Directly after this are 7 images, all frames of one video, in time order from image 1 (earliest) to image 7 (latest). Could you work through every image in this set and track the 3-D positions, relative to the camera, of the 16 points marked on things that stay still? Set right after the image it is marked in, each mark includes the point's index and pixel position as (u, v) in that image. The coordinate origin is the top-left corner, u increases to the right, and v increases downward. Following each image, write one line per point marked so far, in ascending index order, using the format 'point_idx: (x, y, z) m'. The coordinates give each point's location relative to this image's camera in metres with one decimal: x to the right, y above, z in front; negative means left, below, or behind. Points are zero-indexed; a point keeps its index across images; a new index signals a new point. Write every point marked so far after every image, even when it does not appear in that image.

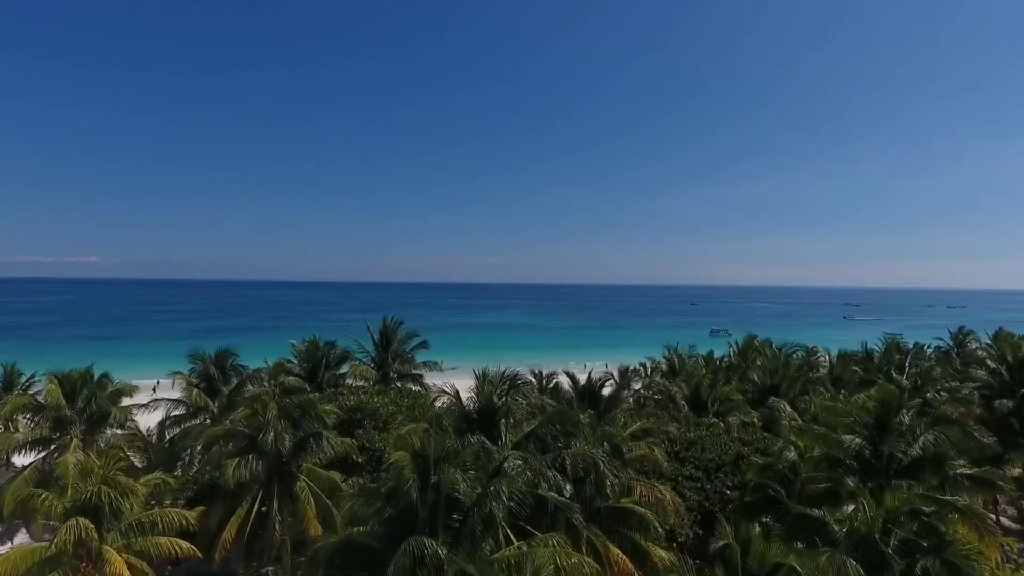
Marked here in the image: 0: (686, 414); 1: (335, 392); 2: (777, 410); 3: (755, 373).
0: (+6.1, -4.4, +17.2) m
1: (-6.2, -3.7, +17.3) m
2: (+9.4, -4.3, +17.6) m
3: (+9.5, -3.3, +19.1) m
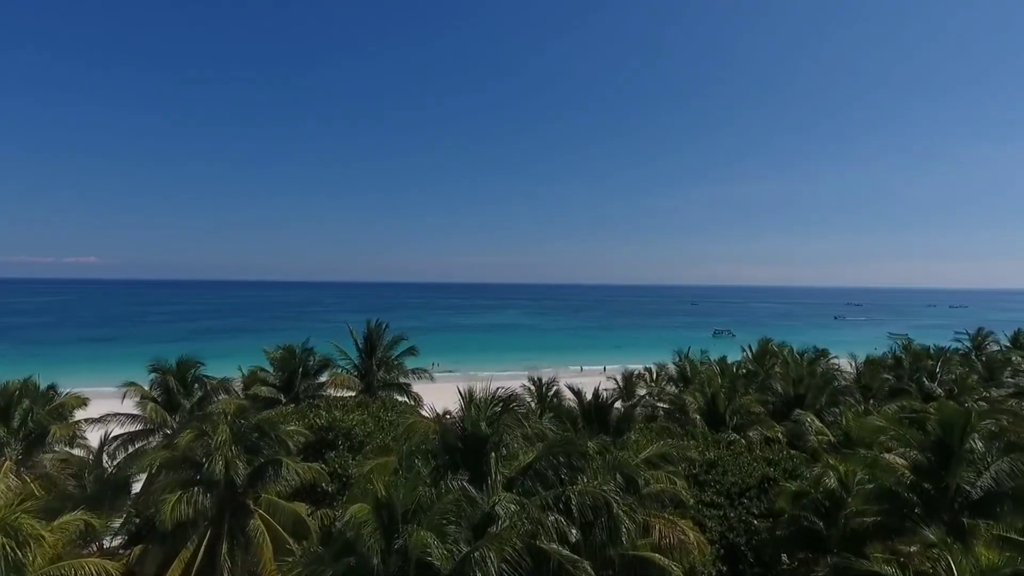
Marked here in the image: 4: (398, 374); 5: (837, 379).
0: (+6.0, -4.4, +15.4) m
1: (-6.3, -3.8, +15.5) m
2: (+9.3, -4.4, +15.8) m
3: (+9.4, -3.4, +17.4) m
4: (-4.4, -3.4, +19.1) m
5: (+12.0, -3.4, +18.3) m
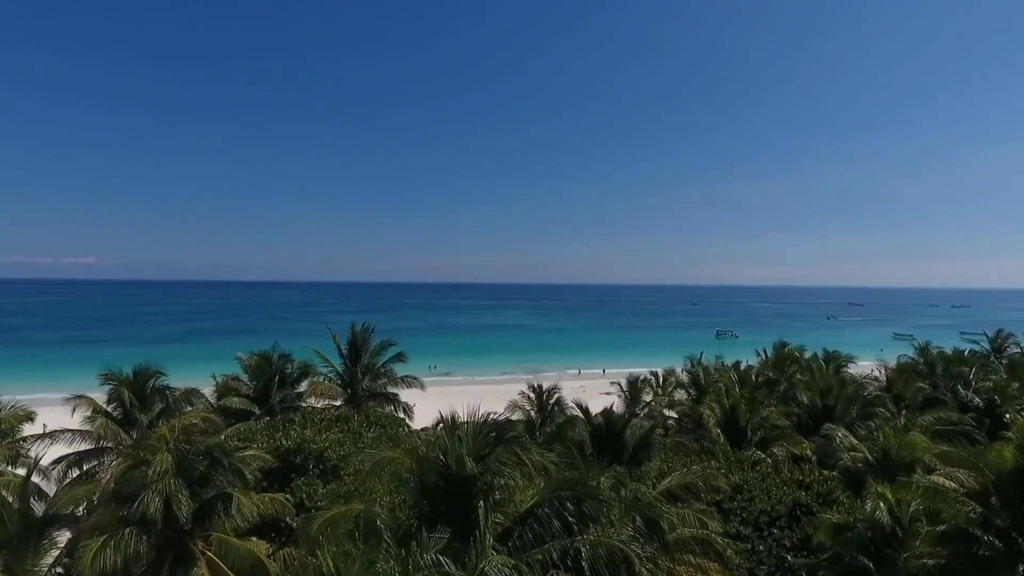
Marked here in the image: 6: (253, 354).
0: (+5.9, -4.4, +13.8) m
1: (-6.4, -3.8, +13.9) m
2: (+9.2, -4.4, +14.2) m
3: (+9.3, -3.4, +15.8) m
4: (-4.5, -3.4, +17.5) m
5: (+12.0, -3.4, +16.7) m
6: (-8.7, -2.2, +16.6) m
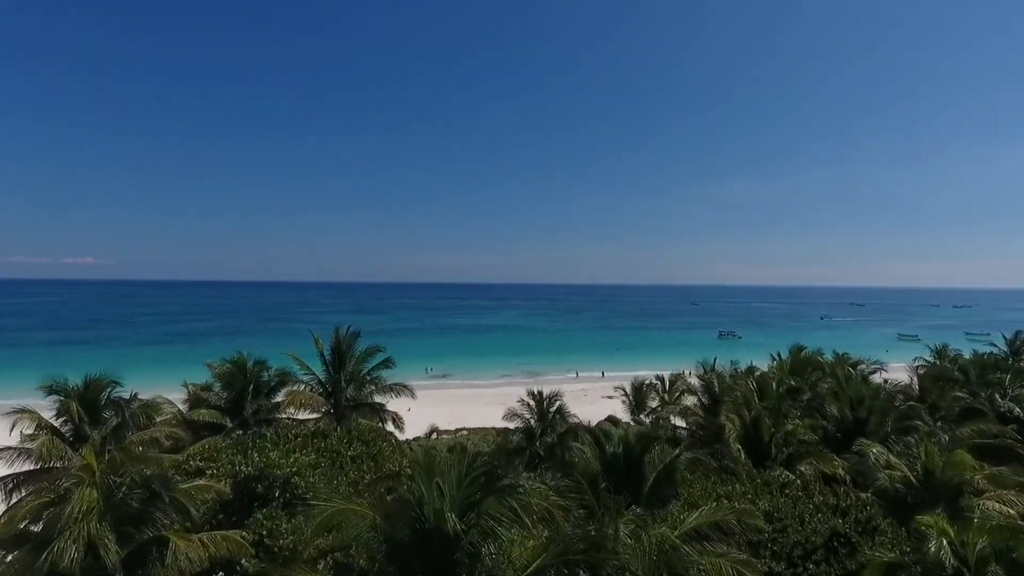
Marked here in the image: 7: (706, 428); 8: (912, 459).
0: (+5.8, -4.4, +12.4) m
1: (-6.4, -3.8, +12.5) m
2: (+9.1, -4.4, +12.7) m
3: (+9.2, -3.4, +14.3) m
4: (-4.6, -3.4, +16.1) m
5: (+11.9, -3.4, +15.2) m
6: (-8.8, -2.2, +15.1) m
7: (+5.9, -4.2, +15.0) m
8: (+9.9, -4.2, +12.2) m
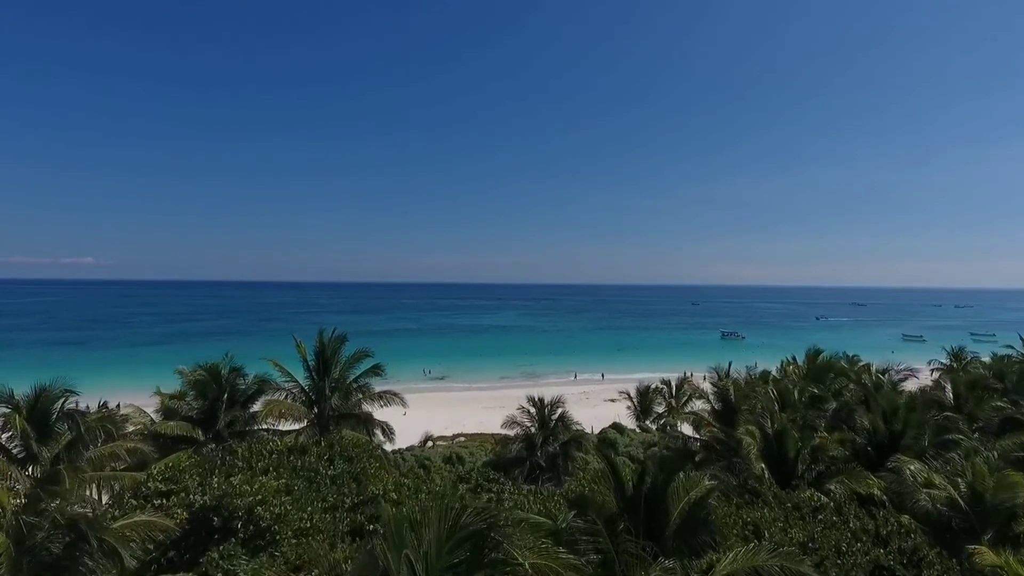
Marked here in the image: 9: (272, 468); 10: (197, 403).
0: (+5.8, -4.4, +11.1) m
1: (-6.5, -3.8, +11.2) m
2: (+9.1, -4.4, +11.5) m
3: (+9.2, -3.4, +13.1) m
4: (-4.6, -3.4, +14.8) m
5: (+11.9, -3.4, +14.0) m
6: (-8.8, -2.2, +13.8) m
7: (+5.9, -4.2, +13.7) m
8: (+9.8, -4.2, +10.9) m
9: (-5.1, -3.7, +10.5) m
10: (-8.5, -3.1, +13.3) m
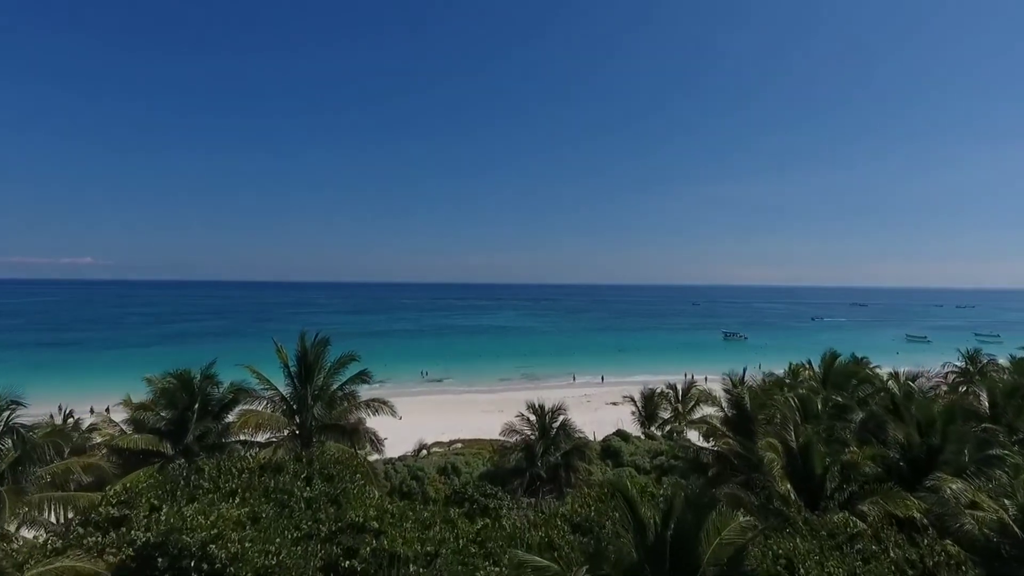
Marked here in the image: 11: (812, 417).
0: (+5.8, -4.4, +10.0) m
1: (-6.5, -3.8, +10.1) m
2: (+9.1, -4.3, +10.4) m
3: (+9.2, -3.3, +11.9) m
4: (-4.6, -3.4, +13.7) m
5: (+11.8, -3.4, +12.8) m
6: (-8.9, -2.2, +12.7) m
7: (+5.8, -4.2, +12.6) m
8: (+9.8, -4.2, +9.8) m
9: (-5.1, -3.7, +9.4) m
10: (-8.5, -3.1, +12.1) m
11: (+7.9, -3.4, +13.0) m
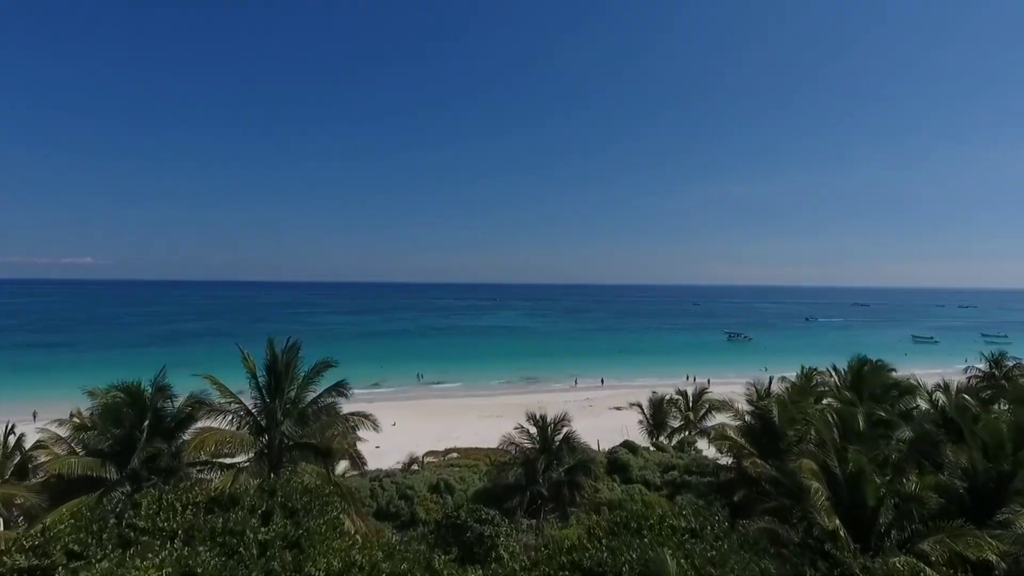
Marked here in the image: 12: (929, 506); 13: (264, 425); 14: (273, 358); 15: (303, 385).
0: (+5.7, -4.4, +8.4) m
1: (-6.5, -3.8, +8.4) m
2: (+9.0, -4.3, +8.7) m
3: (+9.1, -3.3, +10.3) m
4: (-4.7, -3.3, +12.0) m
5: (+11.8, -3.4, +11.2) m
6: (-8.9, -2.2, +11.1) m
7: (+5.8, -4.2, +10.9) m
8: (+9.8, -4.2, +8.2) m
9: (-5.1, -3.7, +7.7) m
10: (-8.5, -3.0, +10.5) m
11: (+7.9, -3.4, +11.4) m
12: (+7.8, -4.1, +9.3) m
13: (-5.7, -3.2, +11.4) m
14: (-5.6, -1.7, +11.7) m
15: (-5.0, -2.3, +12.0) m
